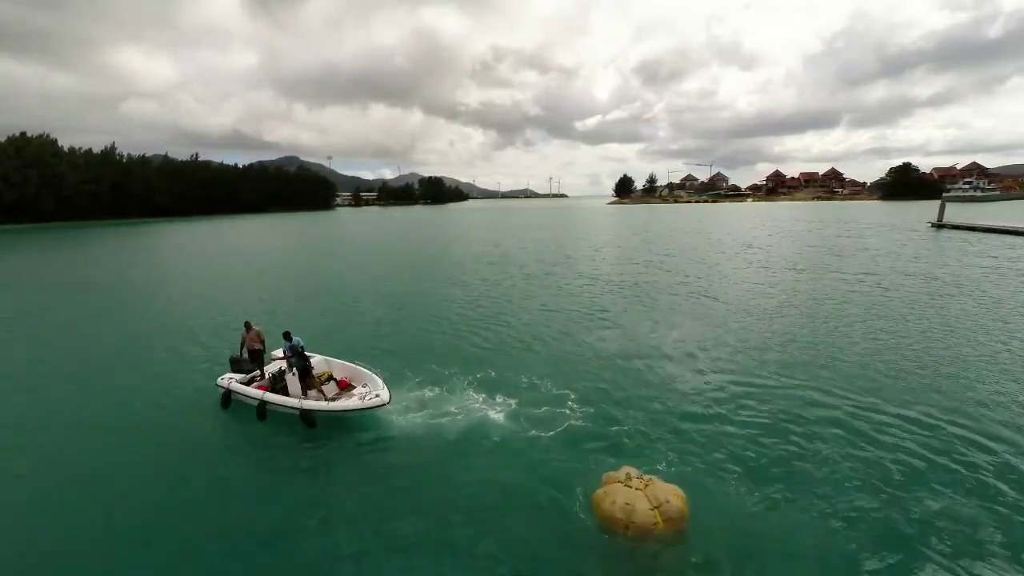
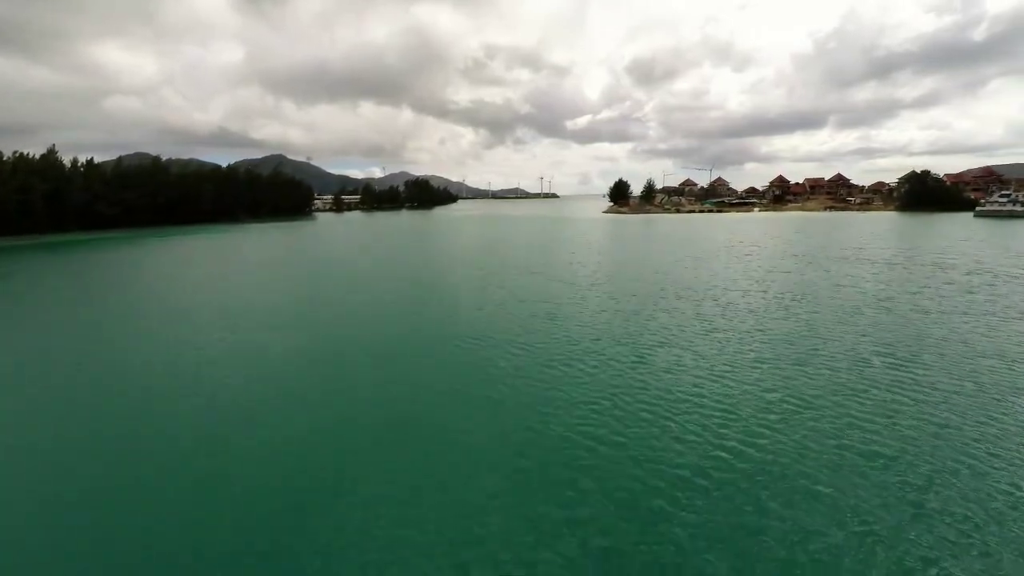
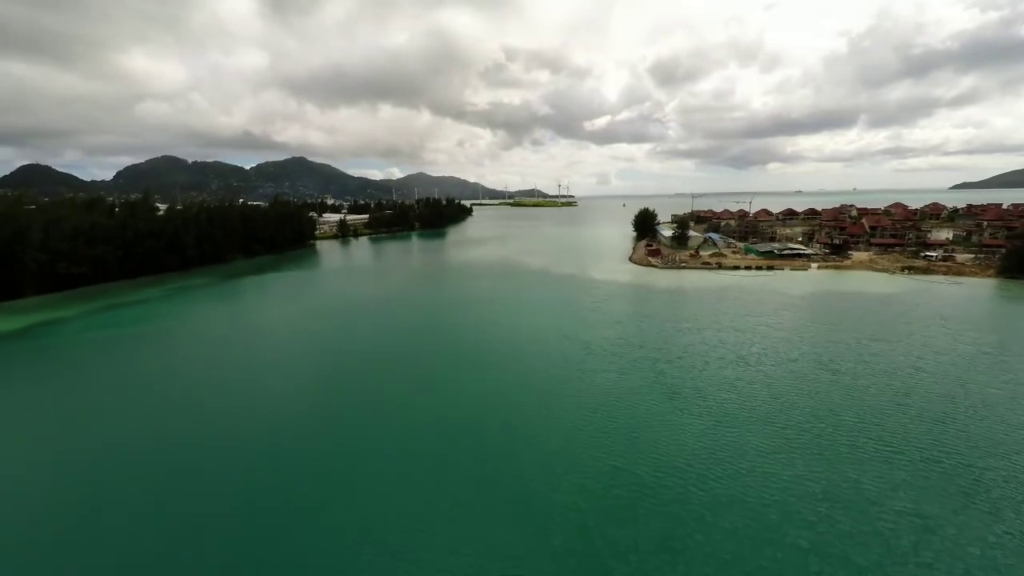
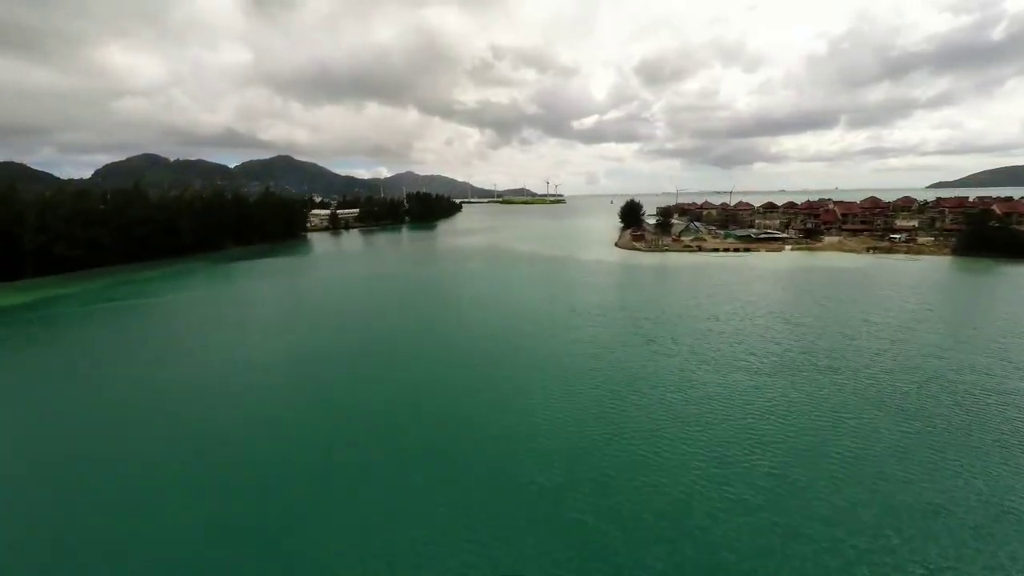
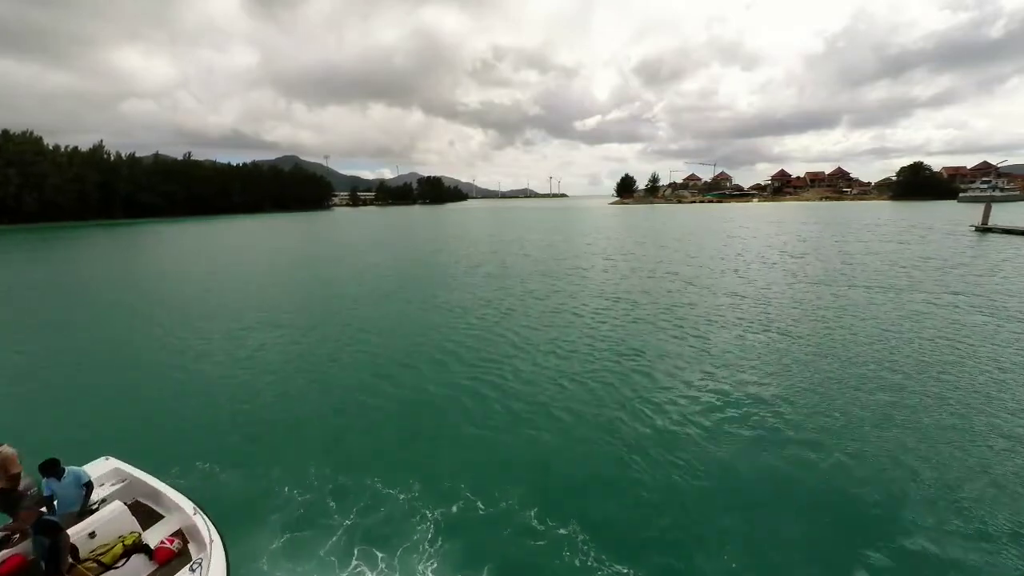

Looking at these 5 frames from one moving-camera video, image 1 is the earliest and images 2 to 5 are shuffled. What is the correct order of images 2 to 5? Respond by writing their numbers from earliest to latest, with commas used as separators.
5, 2, 4, 3
